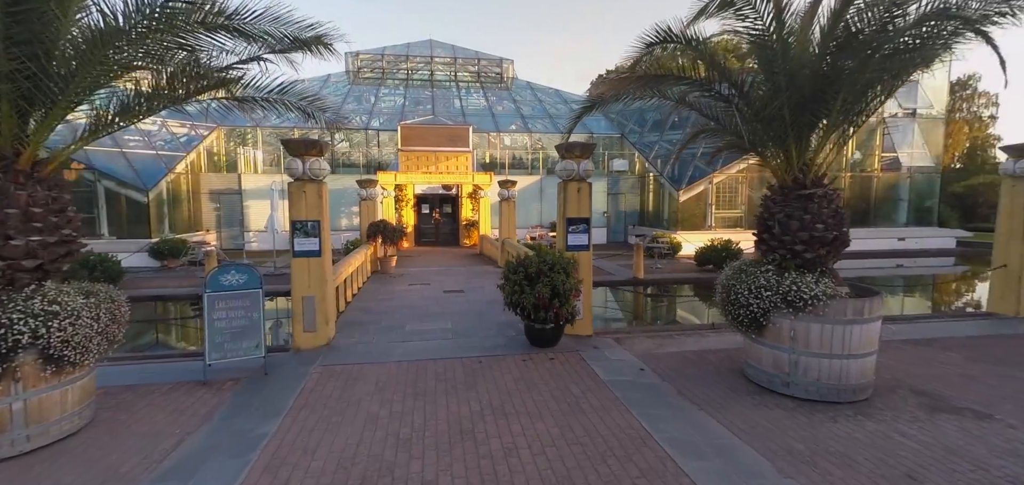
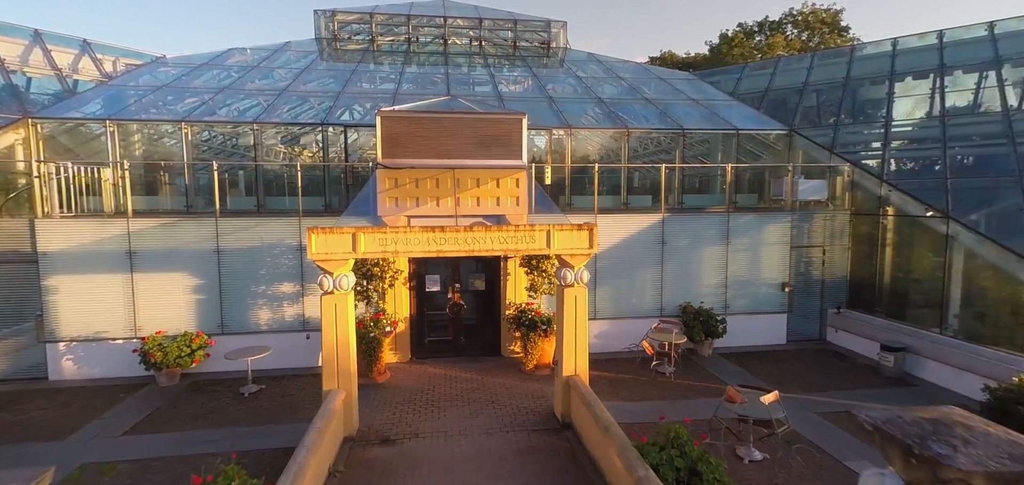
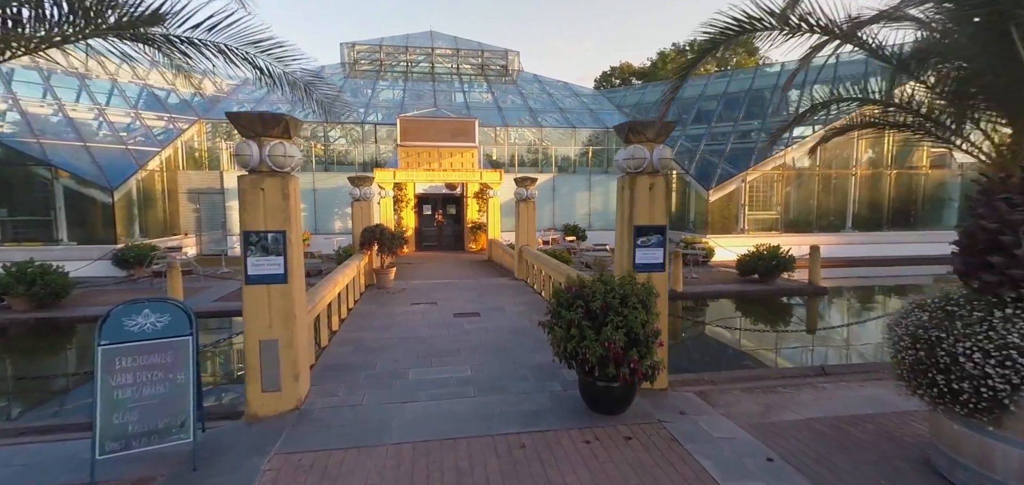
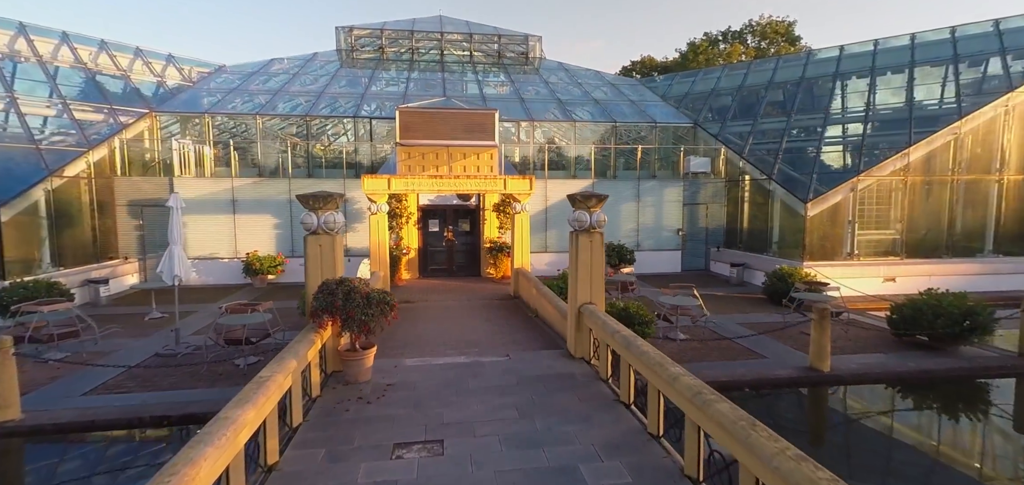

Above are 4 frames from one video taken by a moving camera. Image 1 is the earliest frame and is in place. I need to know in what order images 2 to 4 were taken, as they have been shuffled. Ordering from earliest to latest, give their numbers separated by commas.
3, 4, 2
